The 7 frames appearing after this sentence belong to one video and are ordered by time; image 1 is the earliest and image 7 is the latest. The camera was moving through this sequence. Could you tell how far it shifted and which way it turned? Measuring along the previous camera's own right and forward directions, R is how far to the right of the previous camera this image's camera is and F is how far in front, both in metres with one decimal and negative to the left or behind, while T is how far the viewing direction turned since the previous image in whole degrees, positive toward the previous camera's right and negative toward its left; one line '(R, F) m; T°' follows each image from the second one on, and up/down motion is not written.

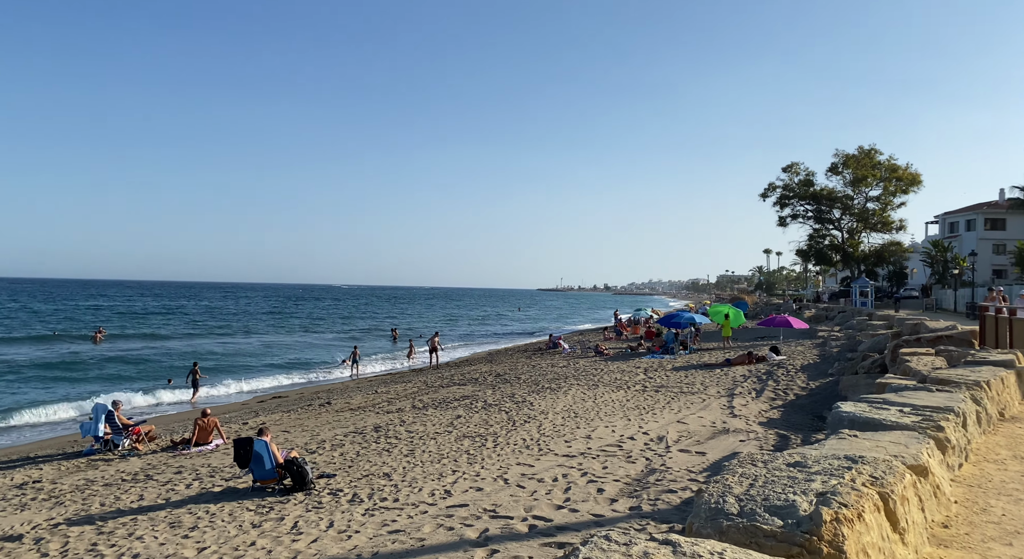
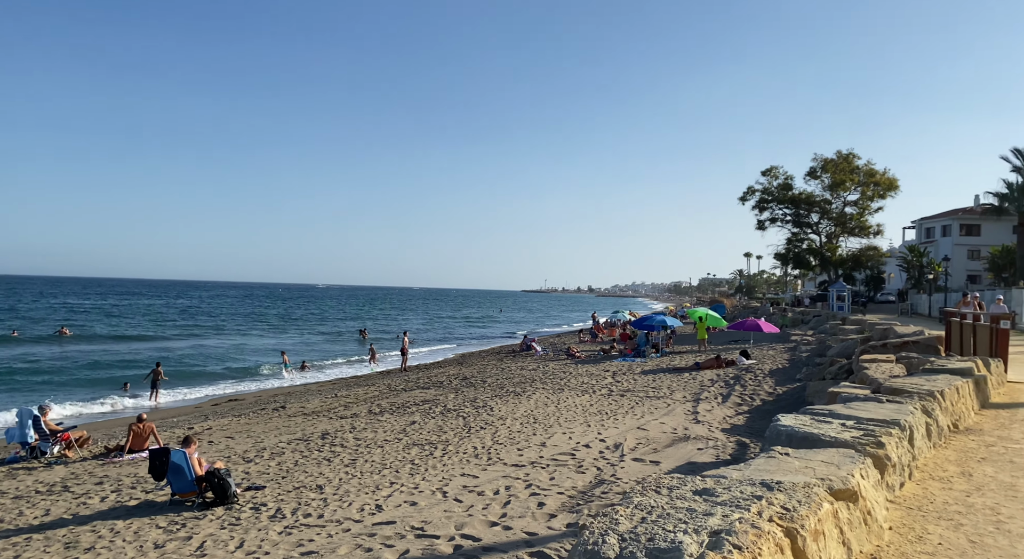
(+0.5, +0.4) m; +1°
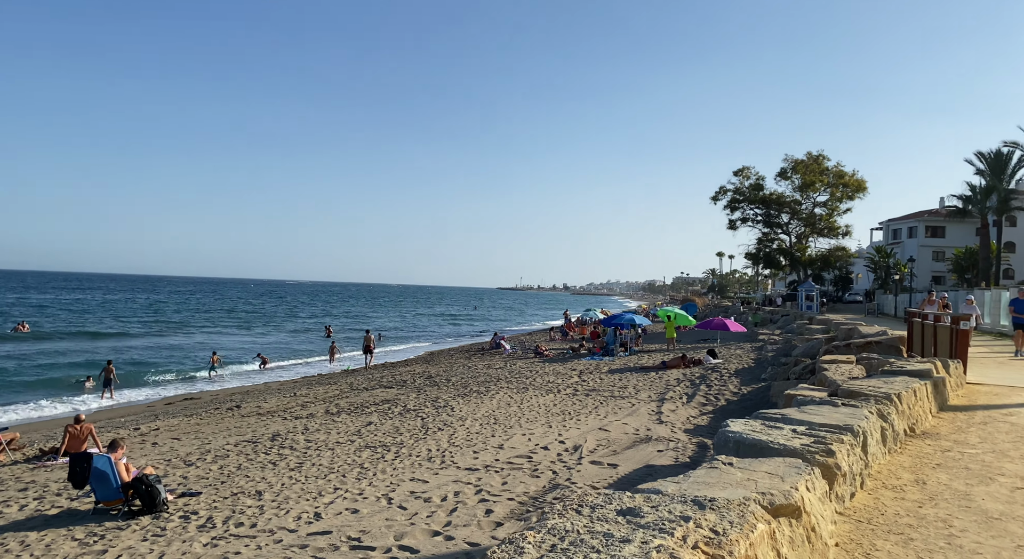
(+0.3, +0.3) m; +2°
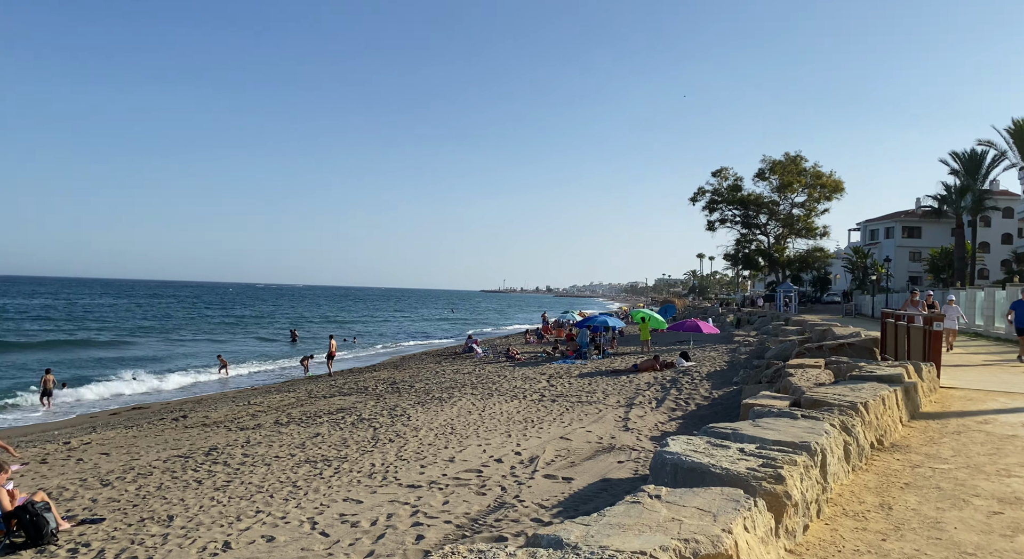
(+0.4, +0.6) m; +2°
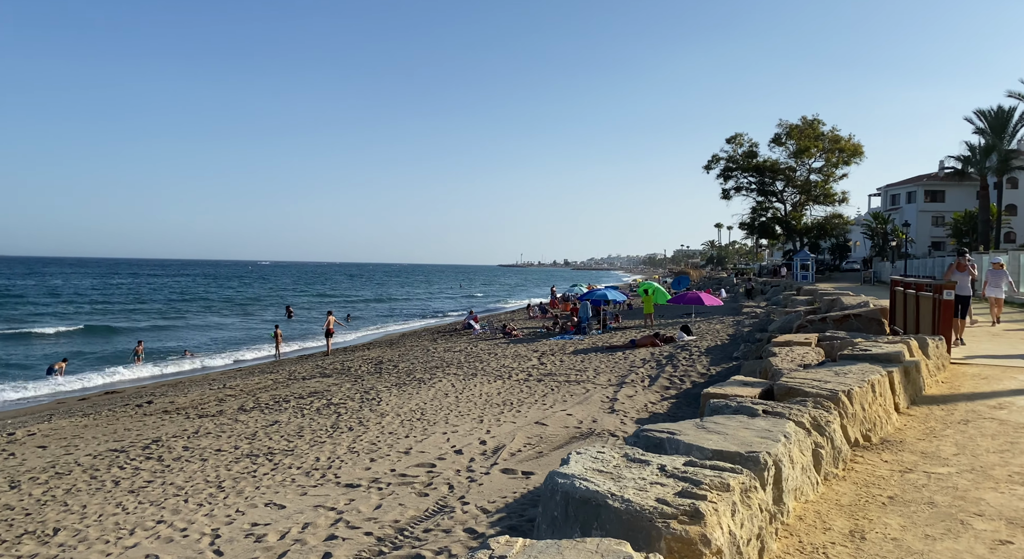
(+0.7, +0.9) m; -2°
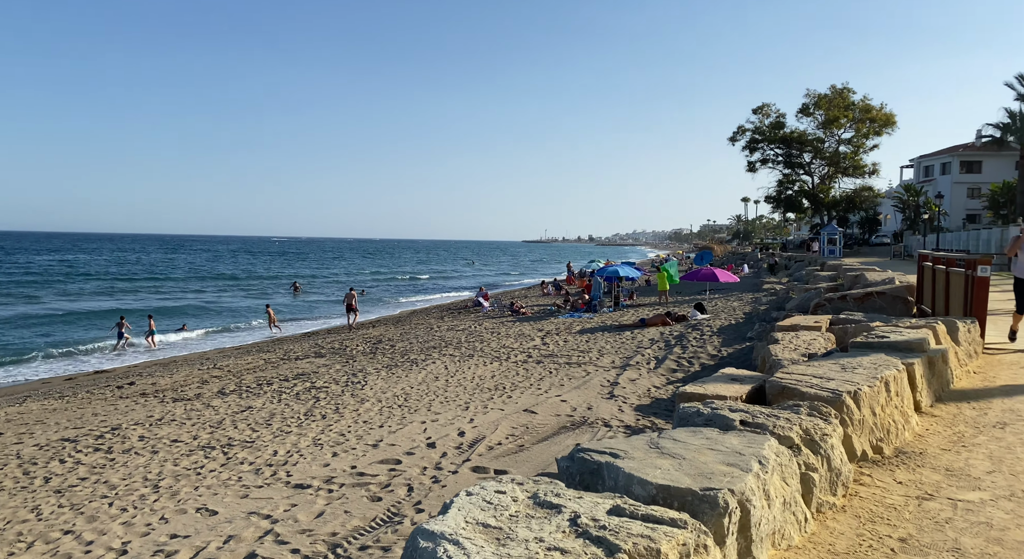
(+0.5, +0.8) m; -2°
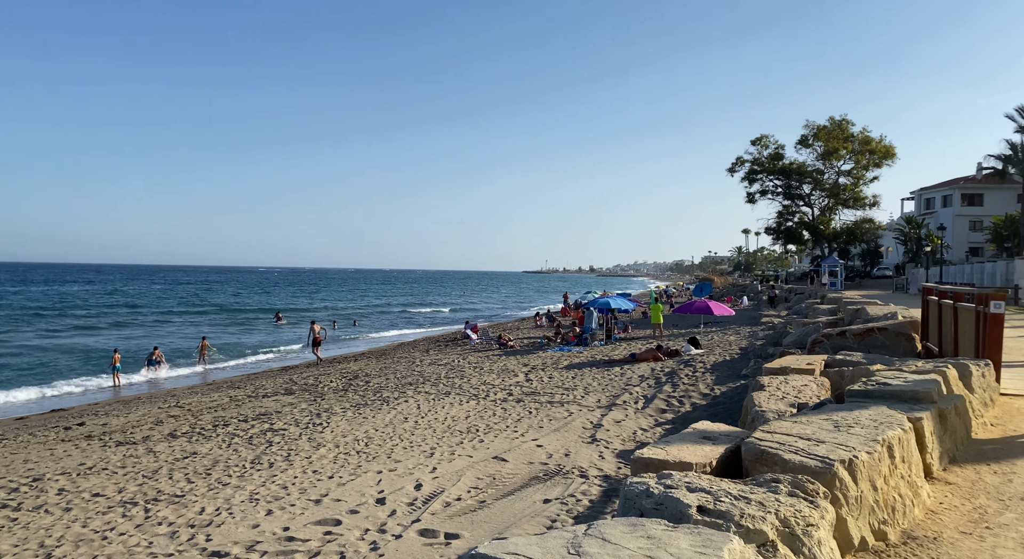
(+0.4, +0.7) m; 0°
